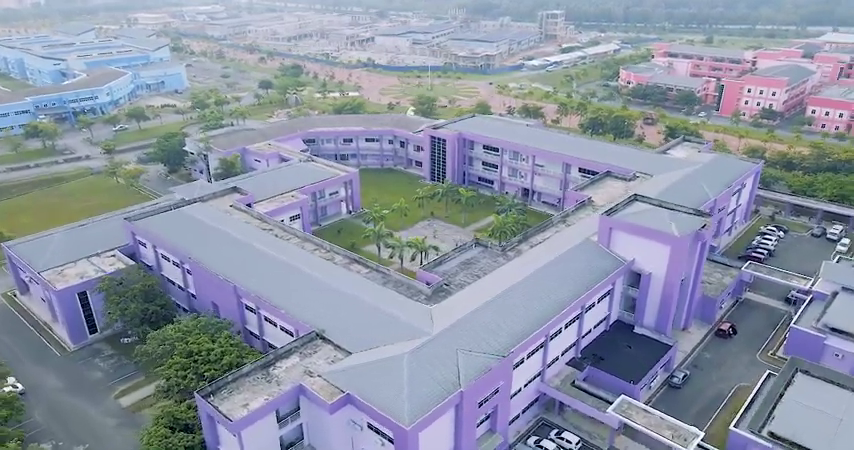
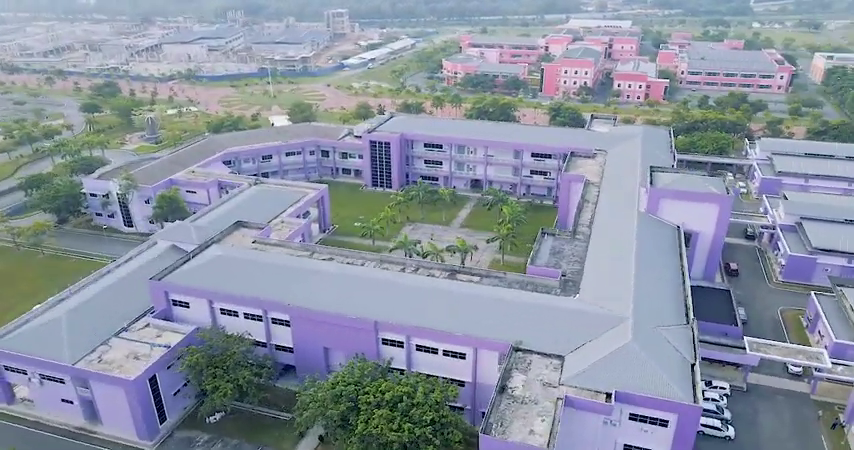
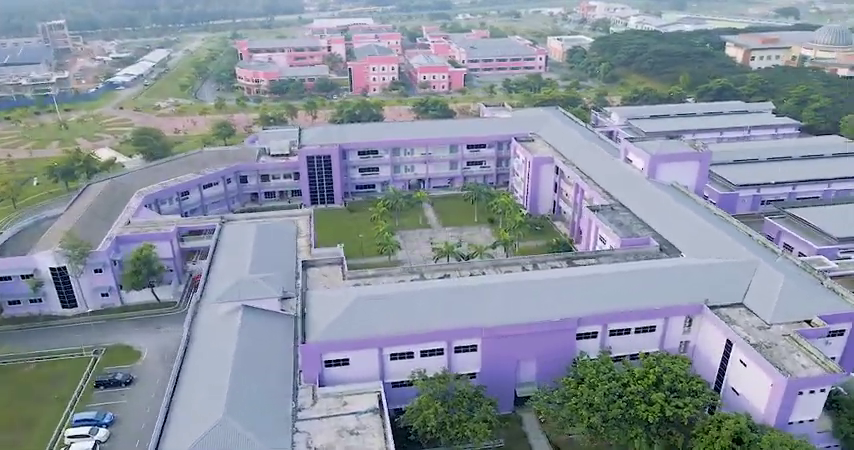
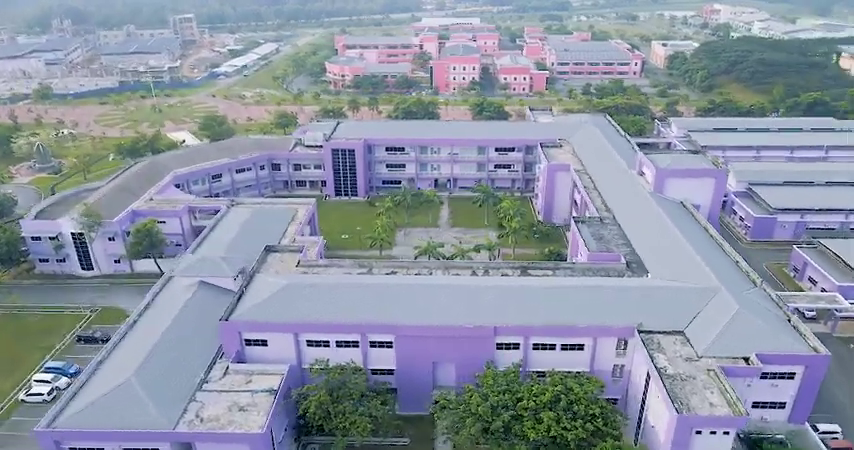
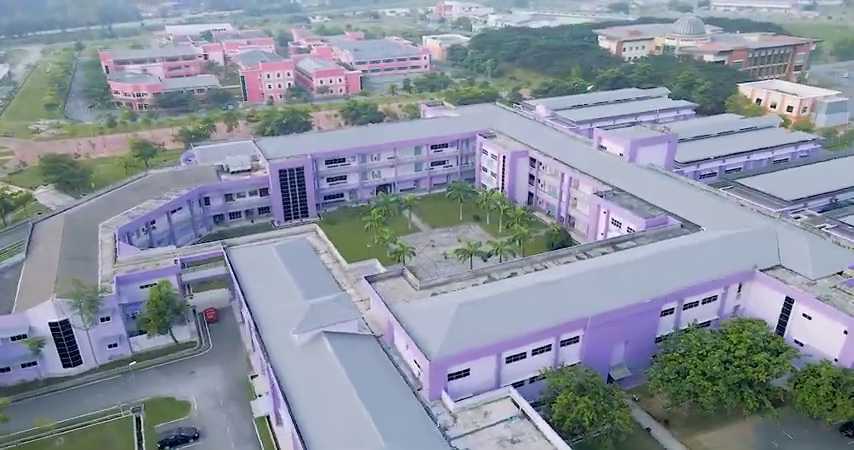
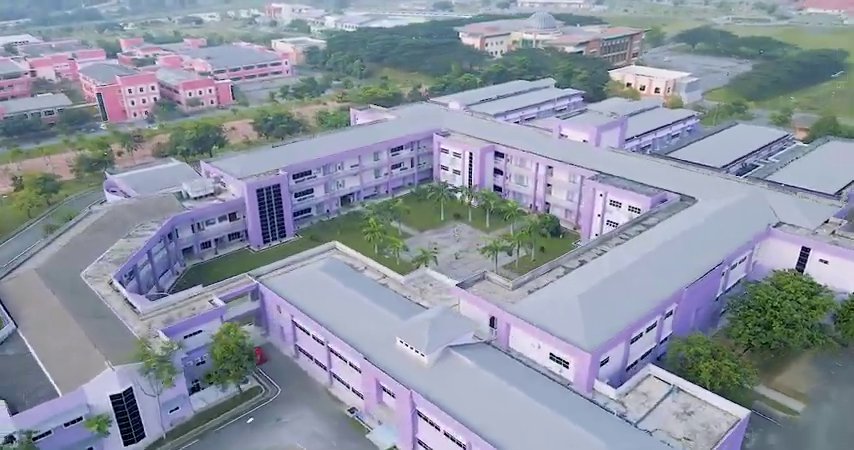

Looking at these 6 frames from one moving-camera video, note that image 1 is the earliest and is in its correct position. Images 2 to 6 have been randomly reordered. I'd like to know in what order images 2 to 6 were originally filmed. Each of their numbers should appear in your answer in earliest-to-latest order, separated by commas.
2, 4, 3, 5, 6
